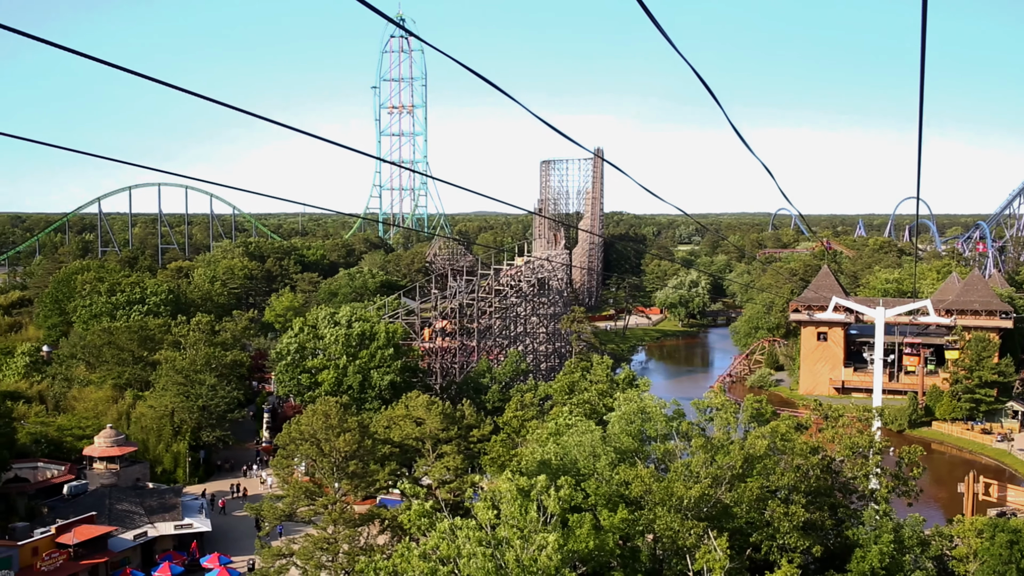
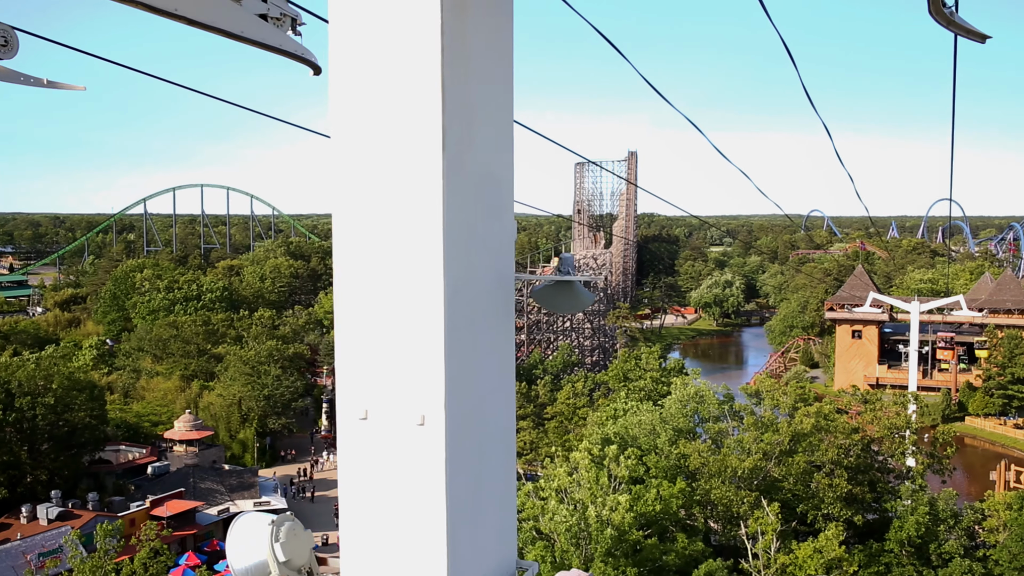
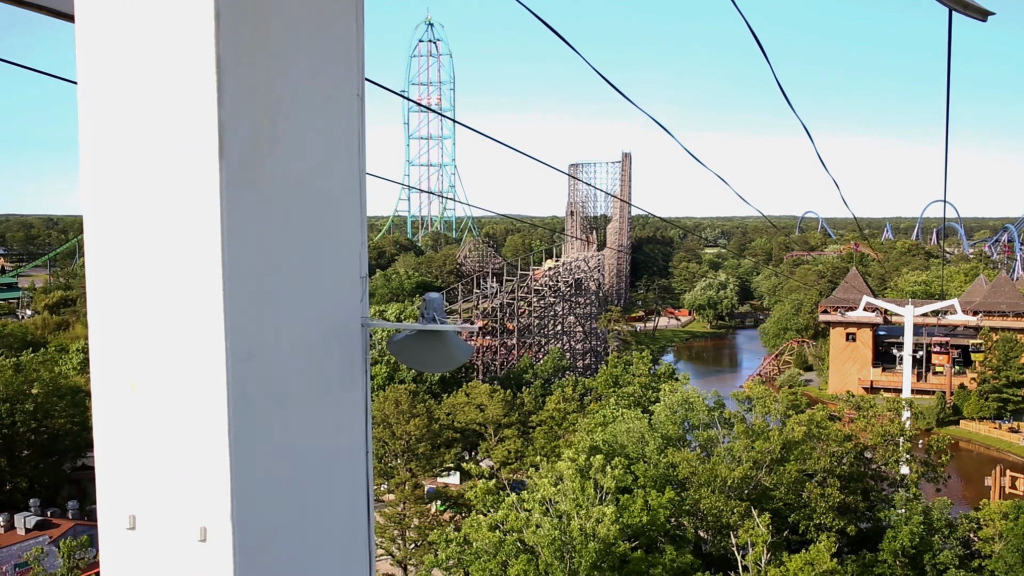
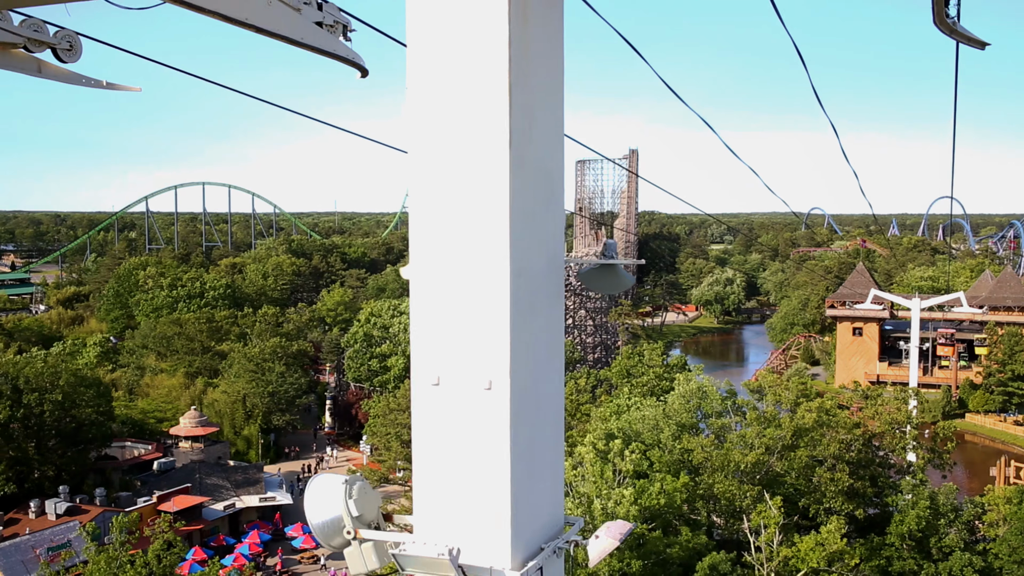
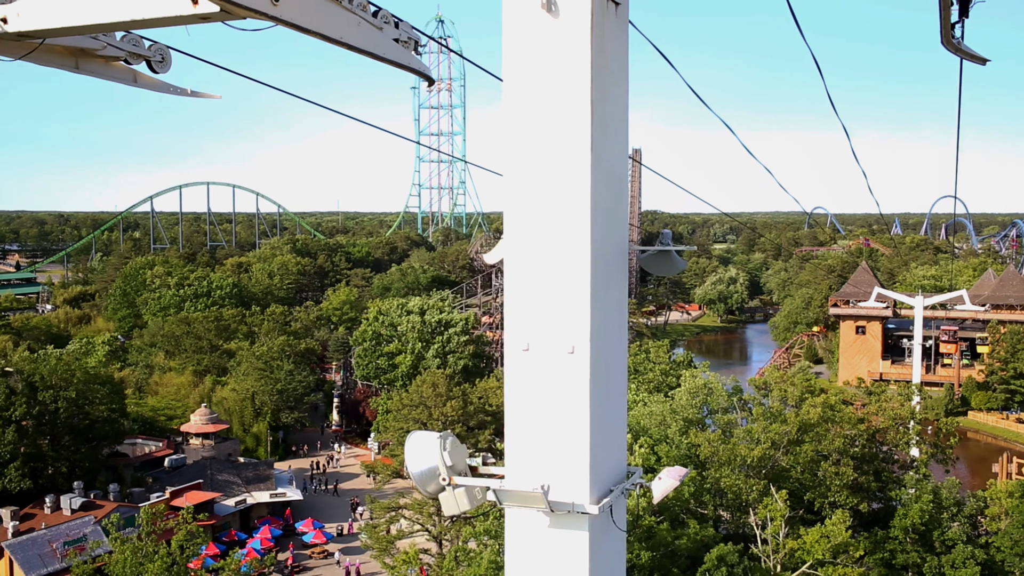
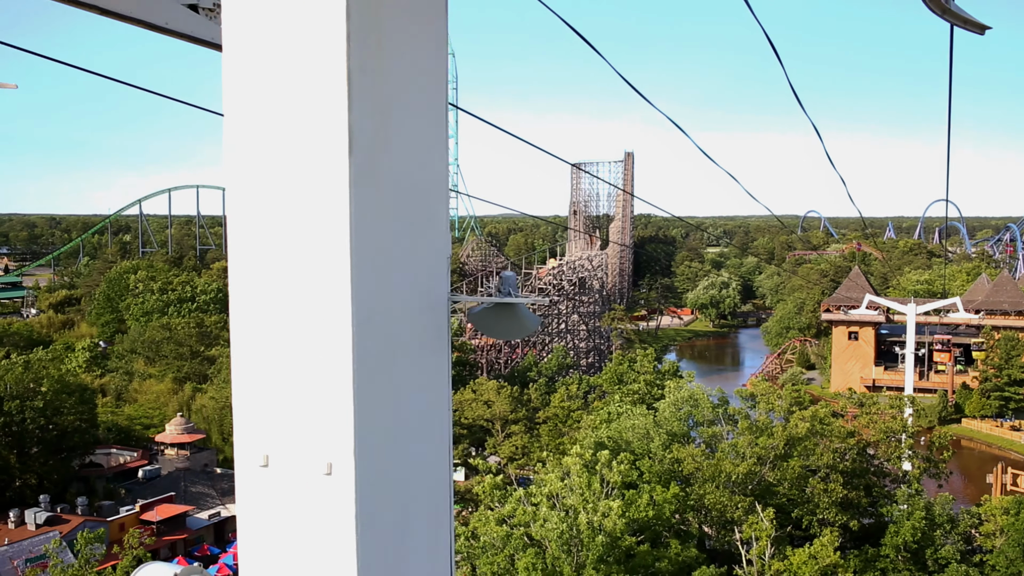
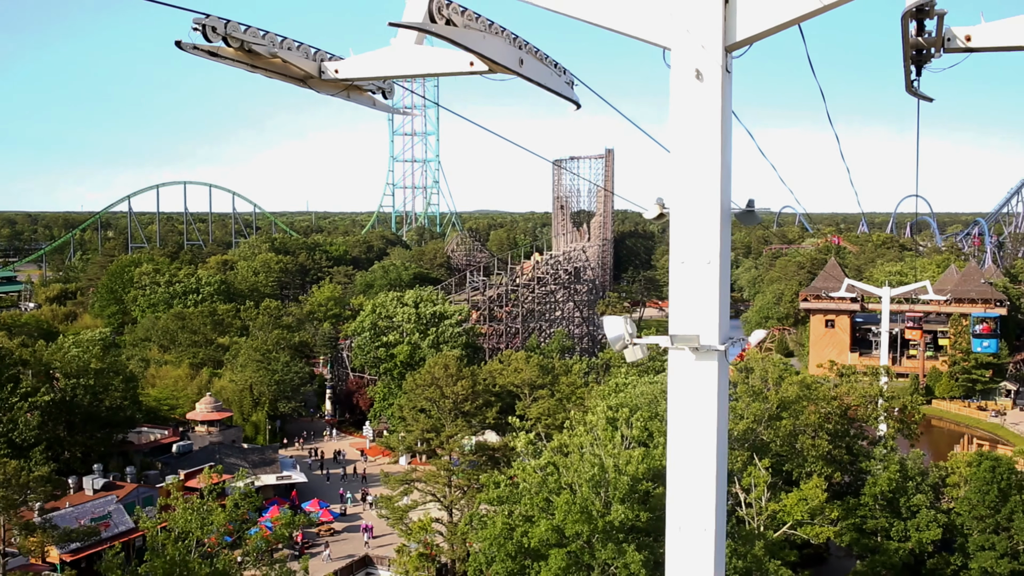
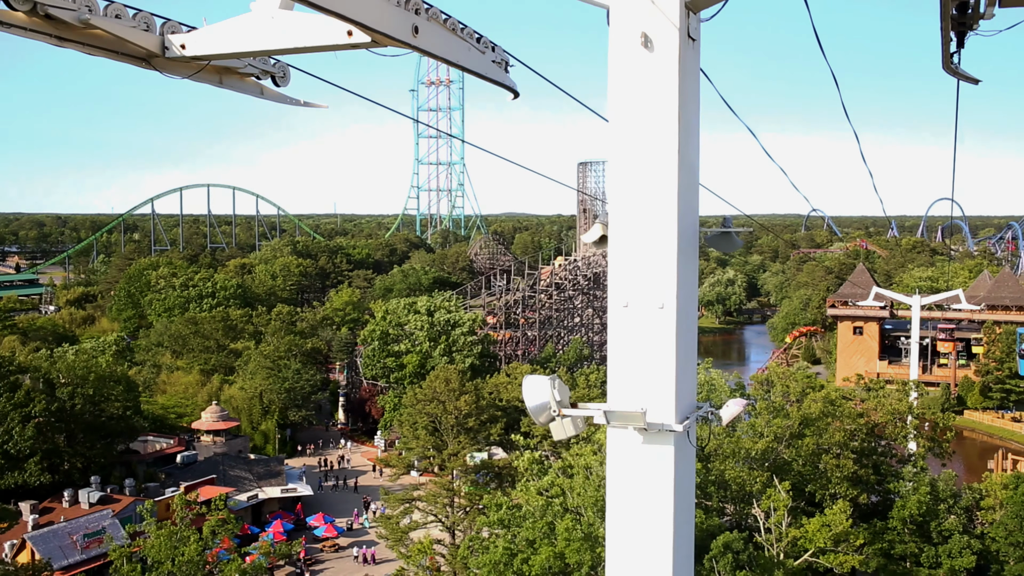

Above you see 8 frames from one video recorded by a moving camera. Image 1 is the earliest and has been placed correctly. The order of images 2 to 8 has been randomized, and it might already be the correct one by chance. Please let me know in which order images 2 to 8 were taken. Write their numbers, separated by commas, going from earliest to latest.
3, 6, 2, 4, 5, 8, 7
